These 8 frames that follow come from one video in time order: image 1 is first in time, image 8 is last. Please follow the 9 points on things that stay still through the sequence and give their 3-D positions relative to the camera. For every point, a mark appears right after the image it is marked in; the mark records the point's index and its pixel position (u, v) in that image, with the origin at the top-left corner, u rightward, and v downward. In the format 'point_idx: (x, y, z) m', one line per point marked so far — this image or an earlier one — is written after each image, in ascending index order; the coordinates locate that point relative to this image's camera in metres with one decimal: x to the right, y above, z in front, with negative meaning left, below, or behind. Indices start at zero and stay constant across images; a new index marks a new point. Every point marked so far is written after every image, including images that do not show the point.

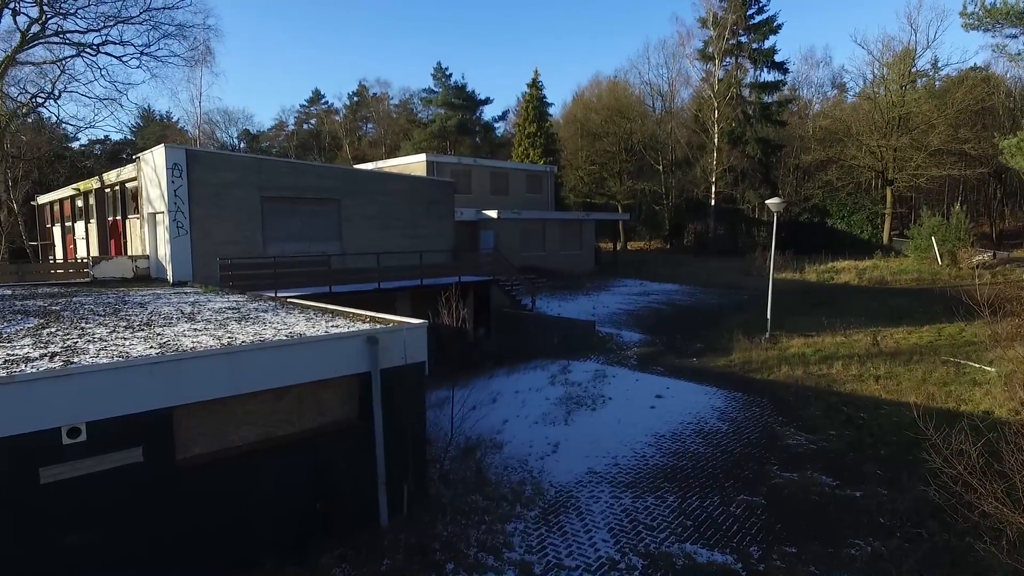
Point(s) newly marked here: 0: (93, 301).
0: (-7.3, -0.3, +10.8) m
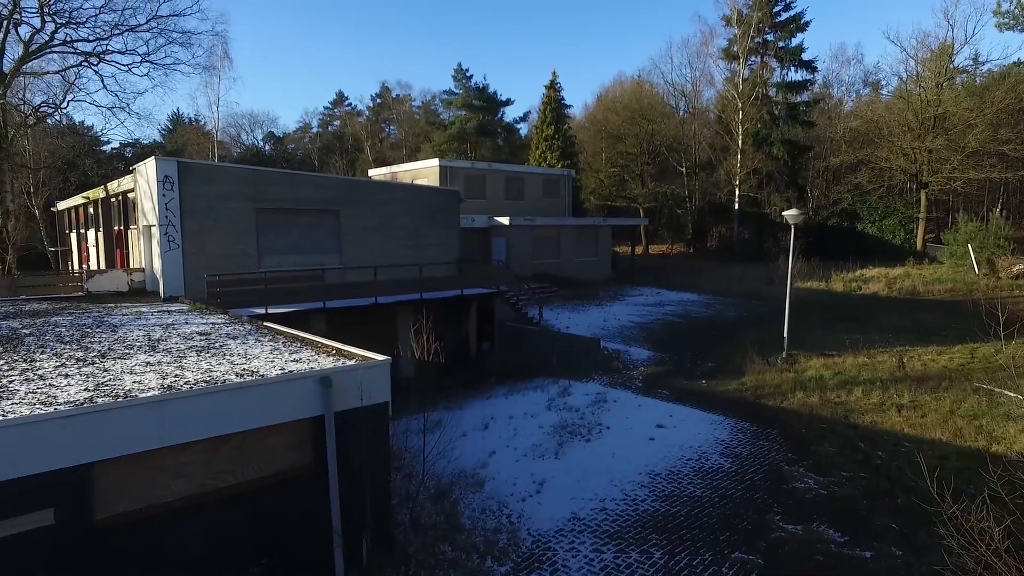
0: (-7.5, -0.6, +10.5) m
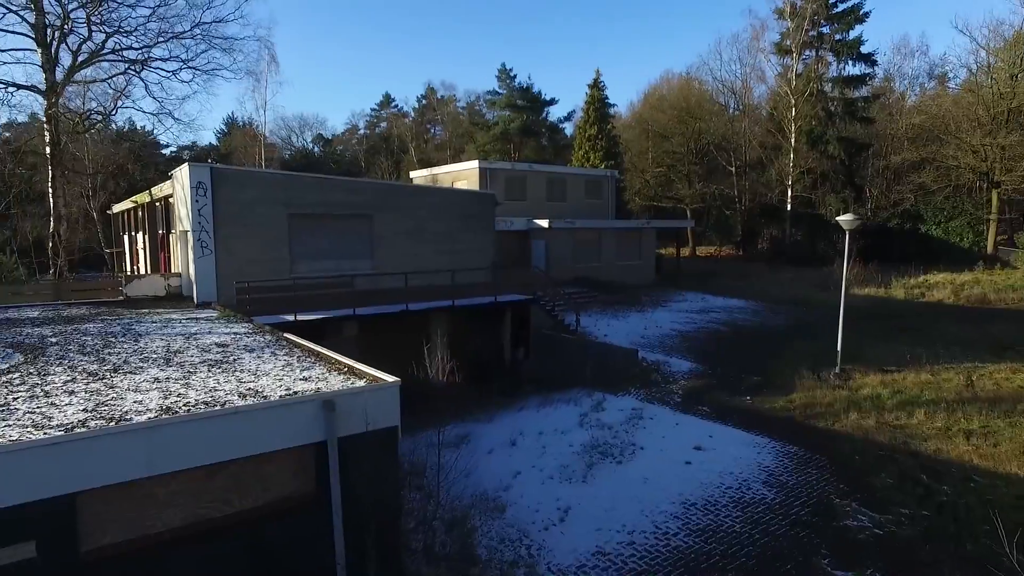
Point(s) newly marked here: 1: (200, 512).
0: (-7.0, -0.7, +10.5) m
1: (-2.8, -2.0, +5.7) m
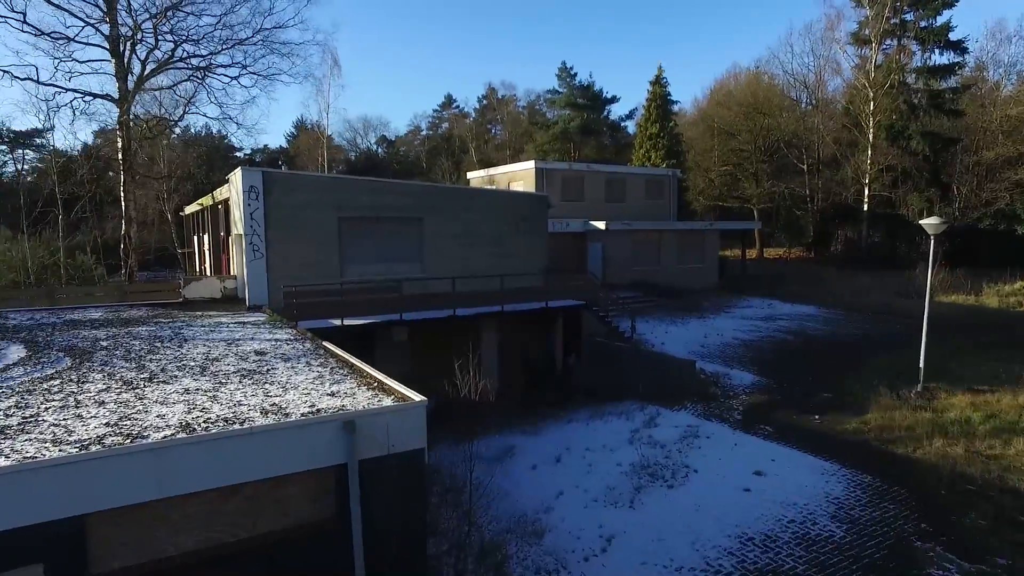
0: (-6.3, -0.8, +10.7) m
1: (-2.6, -2.2, +5.4) m
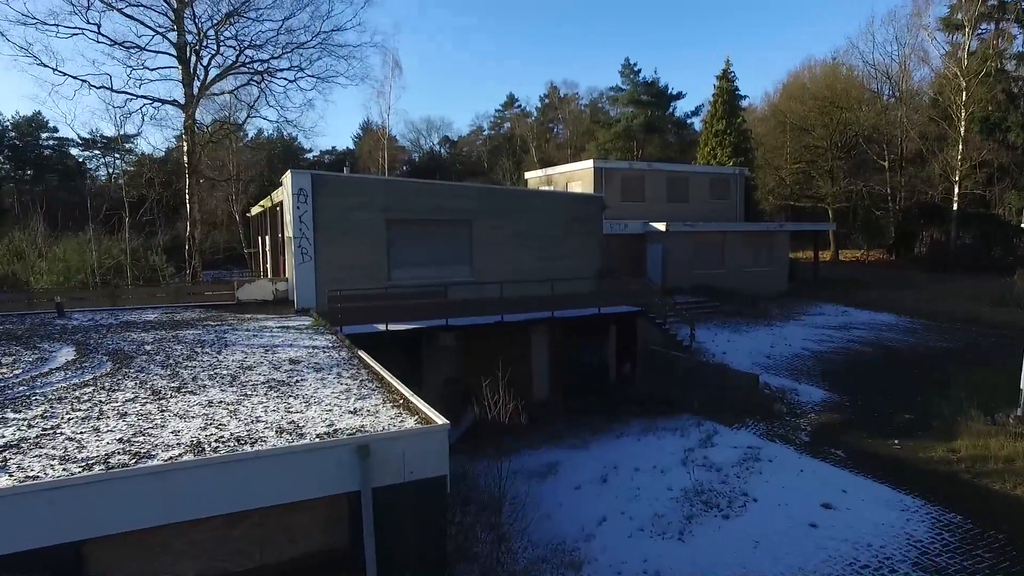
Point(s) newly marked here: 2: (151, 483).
0: (-5.5, -0.9, +10.7) m
1: (-2.4, -2.3, +5.1) m
2: (-2.7, -1.5, +4.7) m
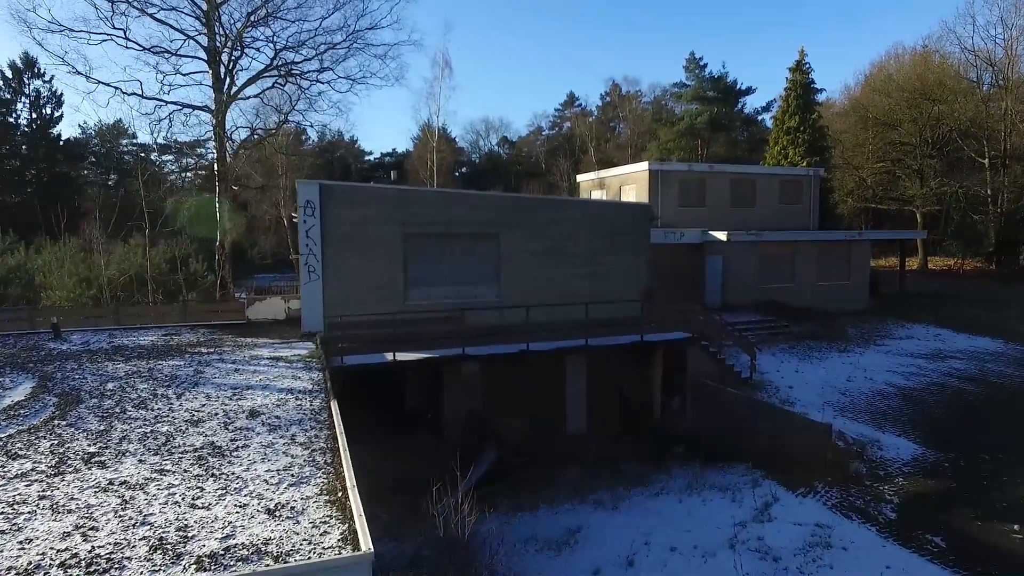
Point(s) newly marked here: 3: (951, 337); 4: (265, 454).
0: (-5.3, -1.3, +9.6) m
1: (-2.8, -2.7, +3.7) m
2: (-3.2, -1.9, +3.3) m
3: (+13.7, -1.5, +19.4) m
4: (-2.5, -1.6, +6.3) m
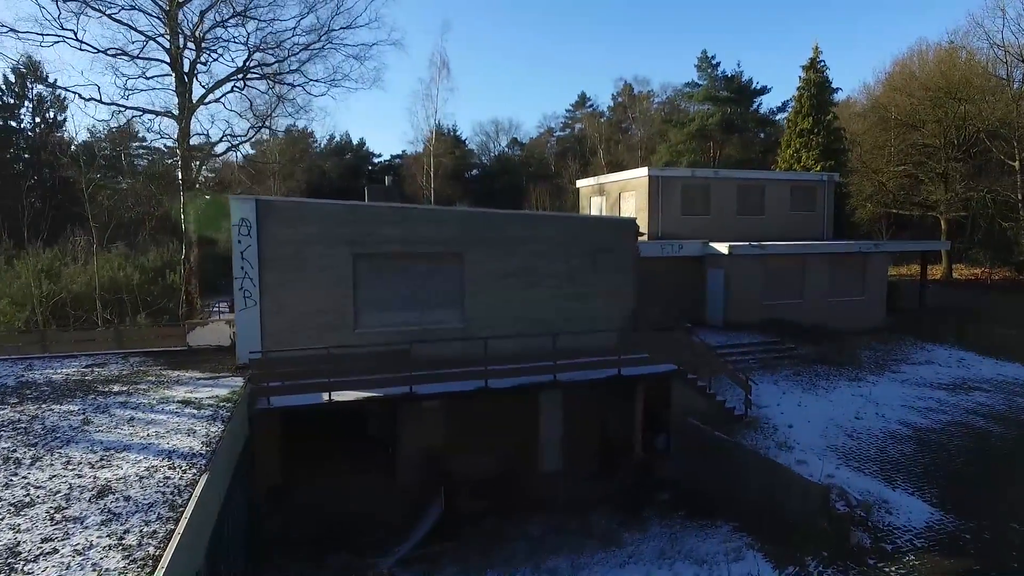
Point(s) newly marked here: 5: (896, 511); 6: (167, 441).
0: (-6.2, -1.8, +8.3) m
1: (-3.8, -3.2, +2.3) m
2: (-4.2, -2.4, +1.9) m
3: (+13.1, -2.1, +17.6) m
4: (-3.4, -2.2, +4.9) m
5: (+5.9, -3.4, +9.5) m
6: (-4.3, -1.9, +7.8) m
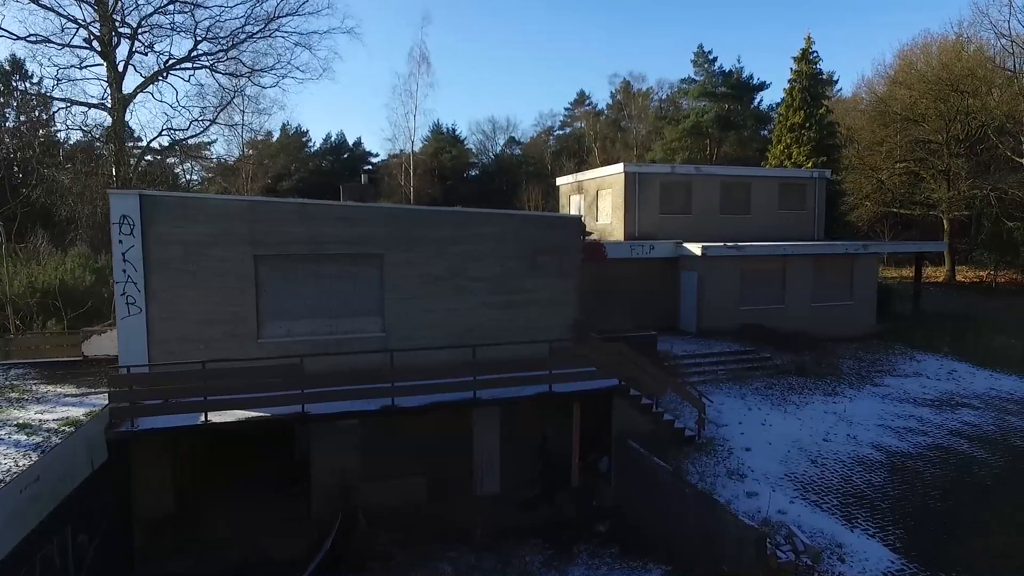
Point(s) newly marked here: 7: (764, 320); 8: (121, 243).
0: (-7.7, -1.9, +7.0) m
1: (-5.4, -3.3, +1.1) m
2: (-5.8, -2.5, +0.7) m
3: (+11.8, -2.2, +16.0) m
4: (-5.0, -2.2, +3.6) m
5: (+4.4, -3.5, +8.1) m
6: (-5.7, -1.9, +6.5) m
7: (+7.7, -1.0, +19.0) m
8: (-6.4, +0.7, +10.2) m
